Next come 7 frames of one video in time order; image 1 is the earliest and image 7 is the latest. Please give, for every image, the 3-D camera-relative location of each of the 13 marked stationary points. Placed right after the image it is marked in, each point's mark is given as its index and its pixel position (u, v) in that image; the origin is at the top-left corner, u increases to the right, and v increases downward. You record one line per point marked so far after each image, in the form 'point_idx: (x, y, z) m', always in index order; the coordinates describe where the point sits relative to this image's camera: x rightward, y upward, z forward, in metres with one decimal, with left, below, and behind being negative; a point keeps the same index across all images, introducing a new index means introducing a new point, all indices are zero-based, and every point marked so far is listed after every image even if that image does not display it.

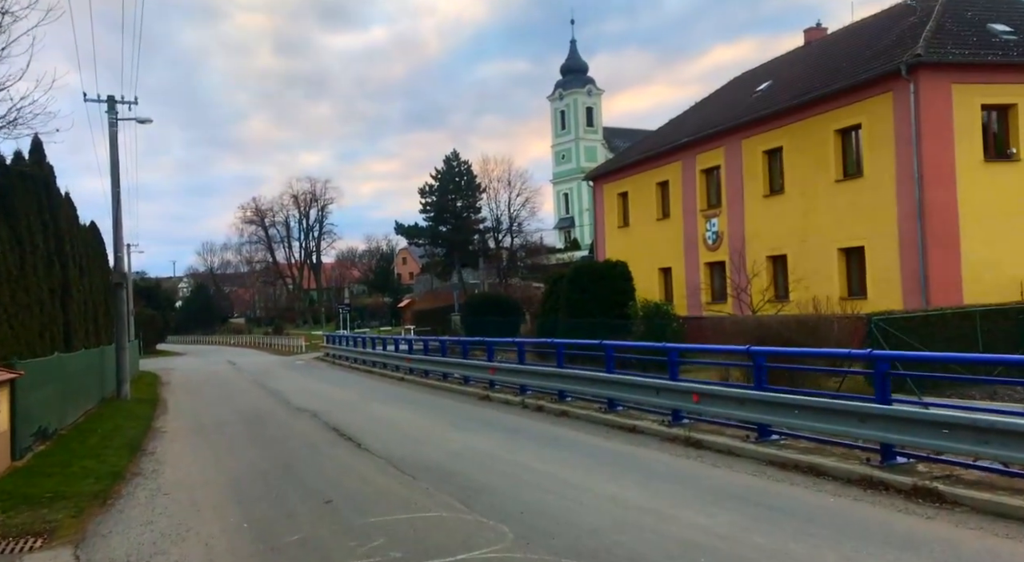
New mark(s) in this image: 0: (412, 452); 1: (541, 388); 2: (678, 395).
0: (-1.2, -2.2, +10.7) m
1: (+0.6, -1.9, +15.3) m
2: (+2.1, -1.4, +10.6) m
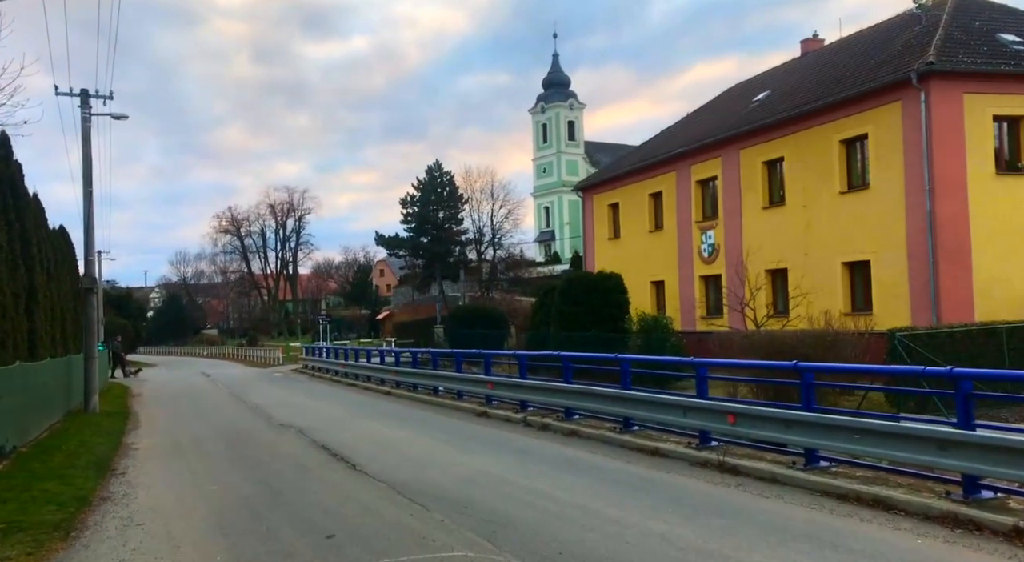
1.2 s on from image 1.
0: (-1.1, -2.3, +9.7) m
1: (+0.6, -2.1, +14.3) m
2: (+2.2, -1.5, +9.7) m
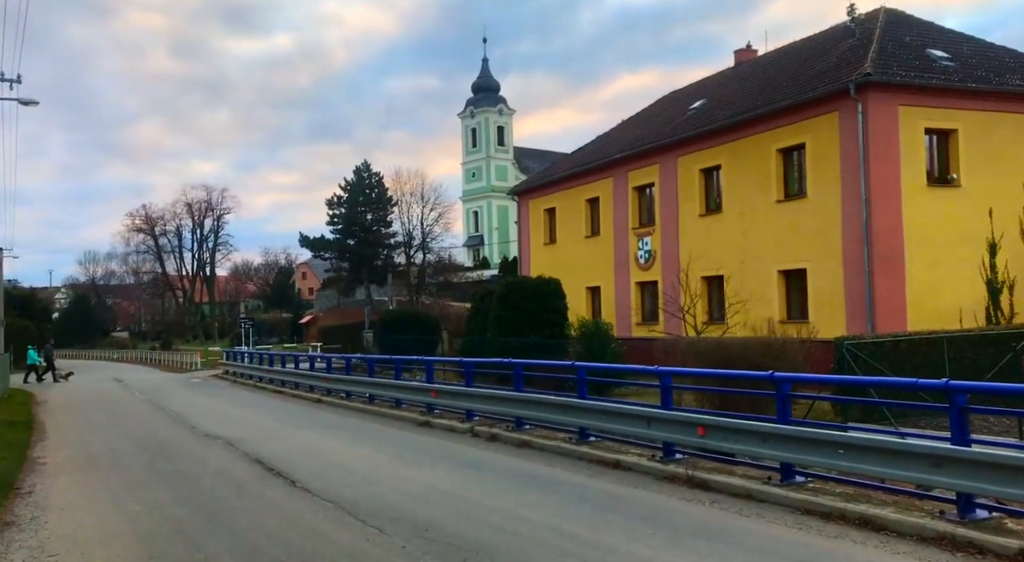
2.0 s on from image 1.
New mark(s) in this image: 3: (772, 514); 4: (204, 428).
0: (-1.6, -2.3, +8.9) m
1: (-0.3, -2.2, +13.7) m
2: (+1.8, -1.6, +9.3) m
3: (+2.2, -2.0, +7.2) m
4: (-6.2, -3.0, +17.0) m
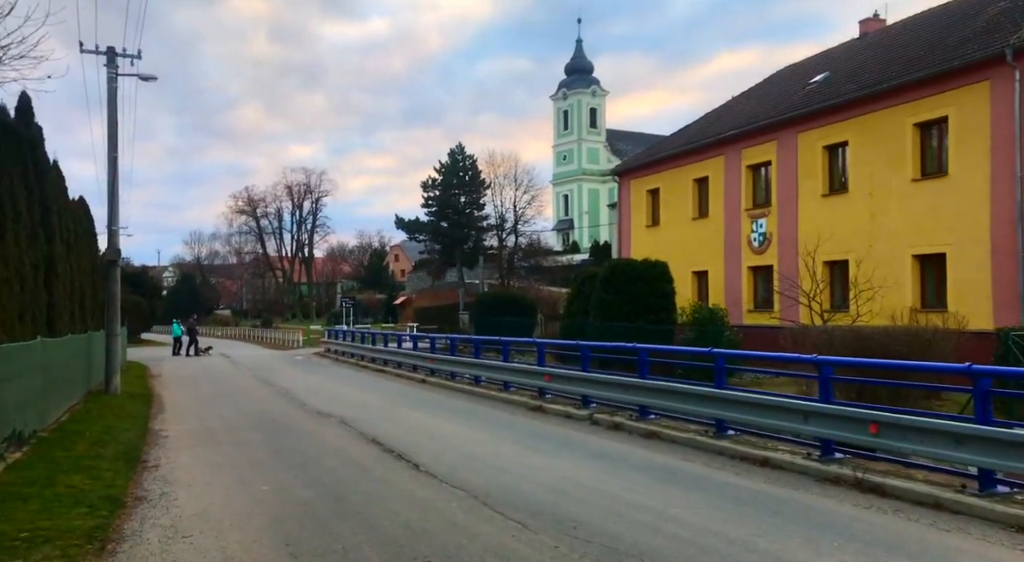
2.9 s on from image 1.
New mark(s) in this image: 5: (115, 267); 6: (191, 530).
0: (-0.1, -2.0, +8.4) m
1: (+1.6, -1.8, +13.0) m
2: (+3.2, -1.4, +8.3) m
3: (+3.4, -1.8, +6.2) m
4: (-4.0, -2.5, +16.9) m
5: (-9.3, +0.3, +19.8) m
6: (-2.6, -2.0, +6.9) m
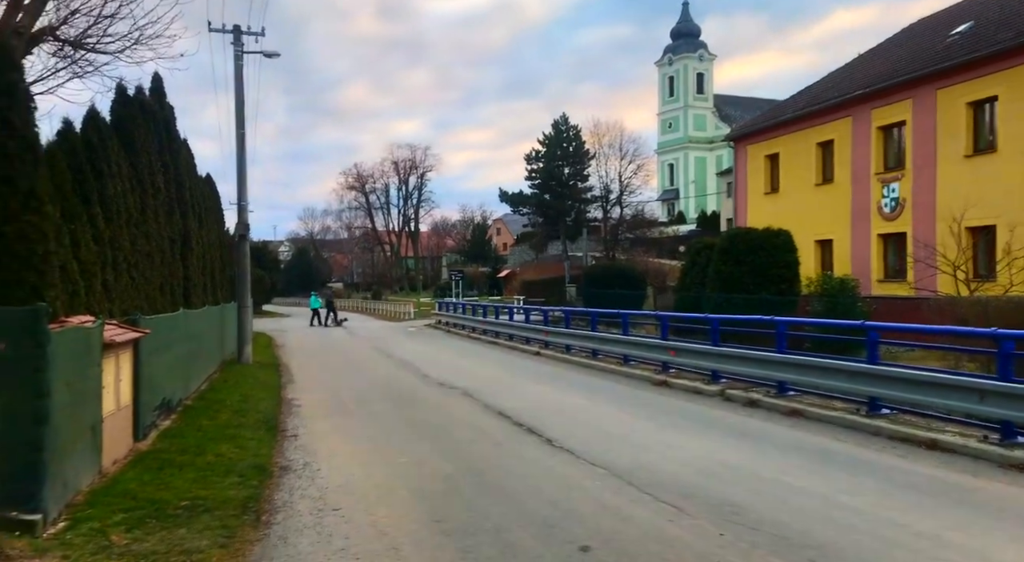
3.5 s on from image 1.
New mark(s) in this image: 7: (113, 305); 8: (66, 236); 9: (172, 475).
0: (+1.2, -1.7, +8.1) m
1: (+3.5, -1.4, +12.4) m
2: (+4.5, -1.1, +7.6) m
3: (+4.5, -1.6, +5.5) m
4: (-1.5, -1.9, +17.0) m
5: (-6.5, +1.0, +20.5) m
6: (-1.4, -1.8, +6.9) m
7: (-5.8, -0.3, +12.2) m
8: (-5.6, +0.6, +10.5) m
9: (-3.0, -1.7, +7.5) m
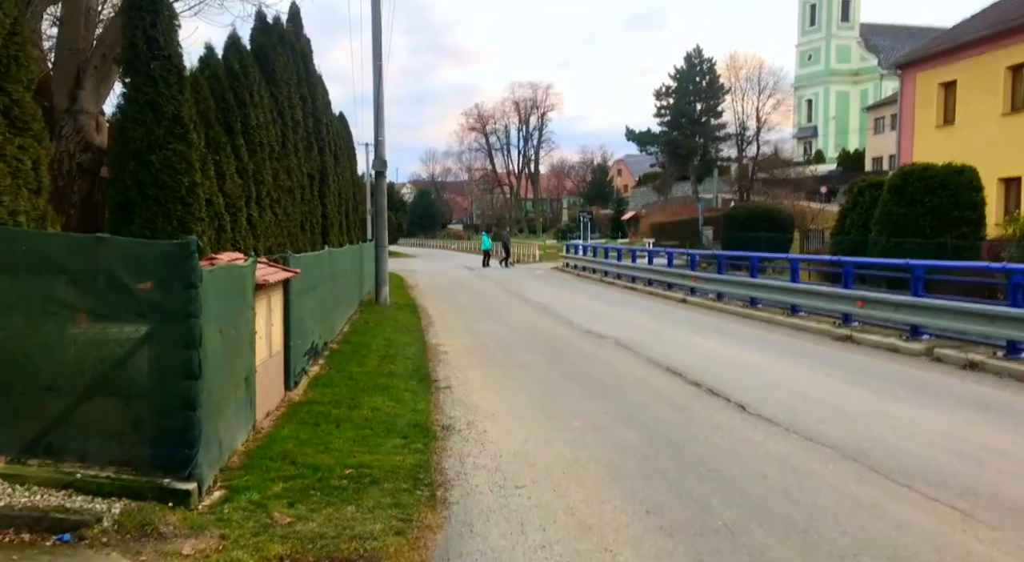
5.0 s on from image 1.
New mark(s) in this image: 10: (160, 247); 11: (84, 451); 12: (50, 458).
0: (+2.8, -1.2, +6.6) m
1: (+5.7, -0.6, +10.6) m
2: (+6.1, -0.7, +5.7) m
3: (+5.8, -1.3, +3.6) m
4: (+1.3, -0.8, +15.8) m
5: (-3.1, +2.4, +19.8) m
6: (+0.1, -1.3, +5.8) m
7: (-3.5, +0.5, +11.6) m
8: (-3.5, +1.3, +9.8) m
9: (-1.4, -1.2, +6.7) m
10: (-2.1, +0.2, +5.0) m
11: (-2.5, -1.0, +5.0) m
12: (-2.8, -1.1, +5.0) m
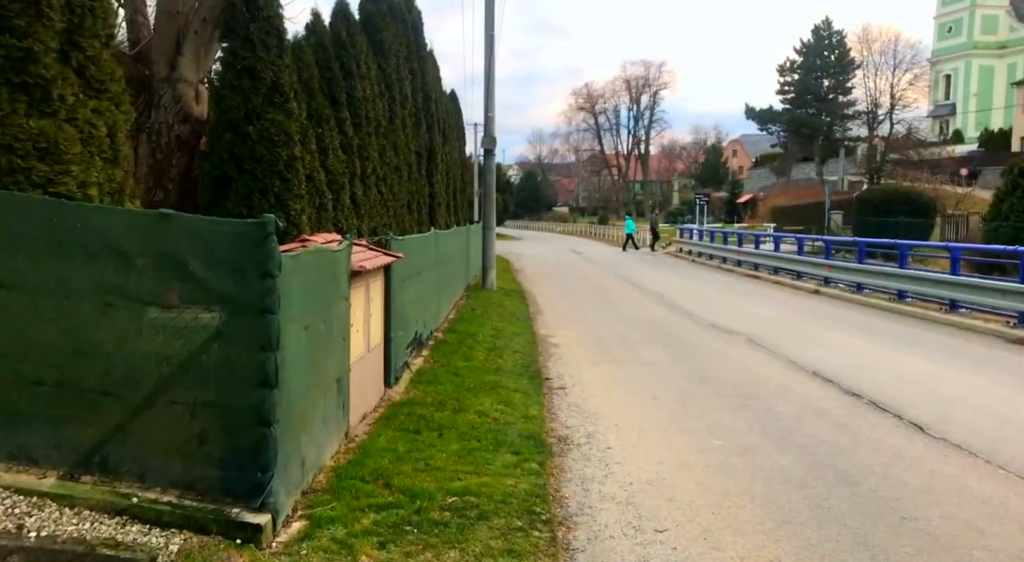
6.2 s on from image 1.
0: (+3.7, -1.2, +5.2) m
1: (+7.0, -0.6, +8.7) m
2: (+6.8, -0.8, +3.8) m
3: (+6.2, -1.4, +1.8) m
4: (+3.4, -0.6, +14.4) m
5: (-0.5, +2.8, +18.8) m
6: (+0.8, -1.3, +4.7) m
7: (-1.9, +0.8, +10.8) m
8: (-2.2, +1.5, +9.0) m
9: (-0.5, -1.1, +5.8) m
10: (-1.4, +0.3, +4.1) m
11: (-1.8, -0.9, +4.2) m
12: (-2.0, -1.0, +4.2) m
